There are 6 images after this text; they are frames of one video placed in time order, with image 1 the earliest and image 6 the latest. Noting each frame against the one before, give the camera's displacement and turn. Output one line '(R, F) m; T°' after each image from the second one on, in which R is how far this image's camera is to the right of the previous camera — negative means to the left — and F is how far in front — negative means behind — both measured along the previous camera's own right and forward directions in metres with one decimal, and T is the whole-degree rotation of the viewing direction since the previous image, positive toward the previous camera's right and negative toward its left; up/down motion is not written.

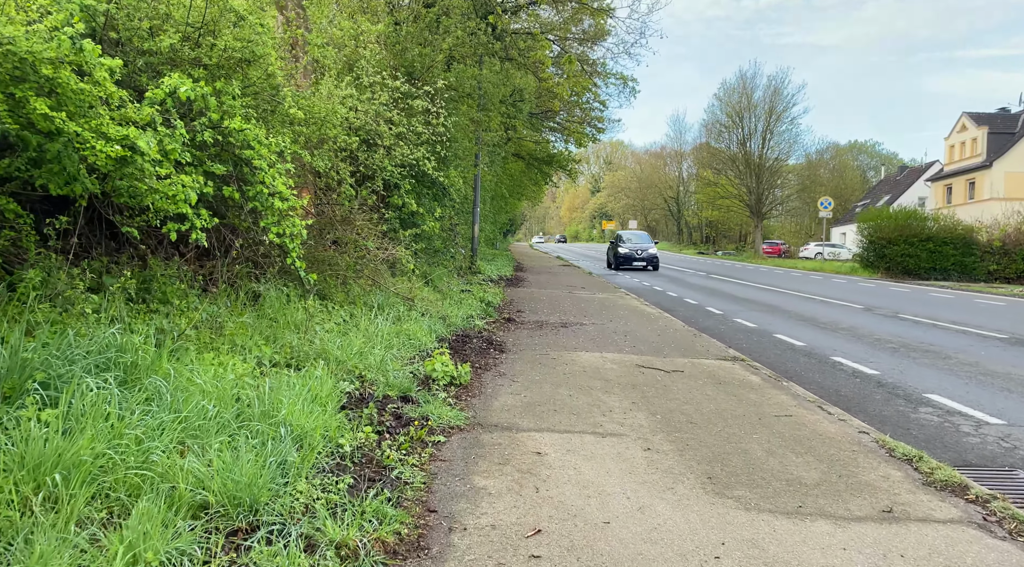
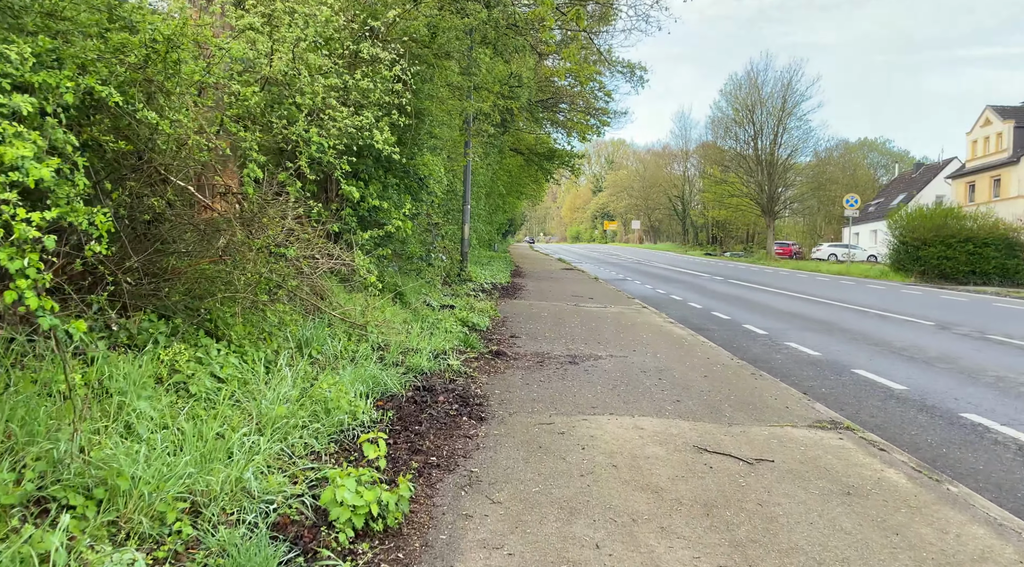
(+0.1, +3.0) m; 0°
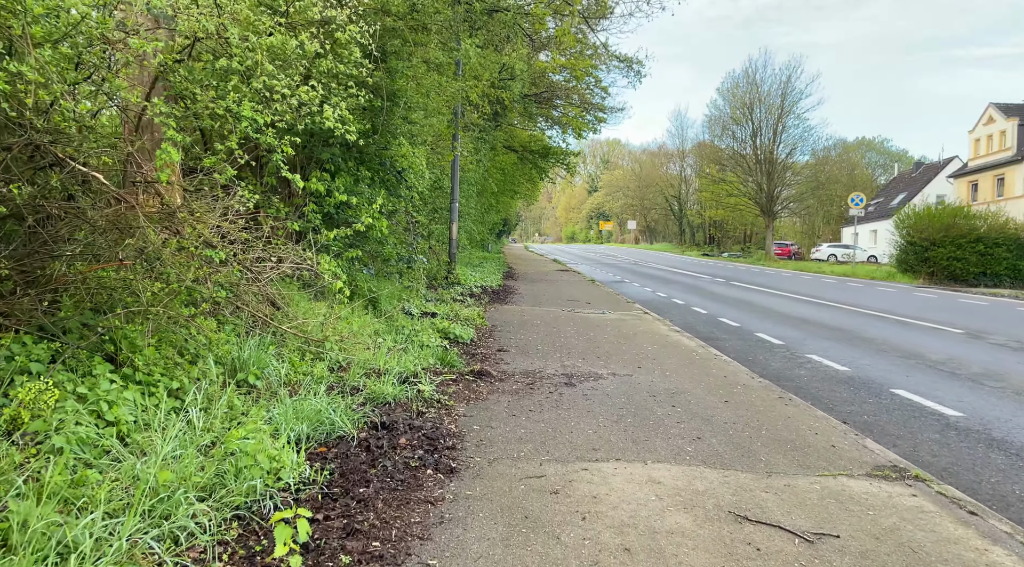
(+0.1, +1.2) m; 0°
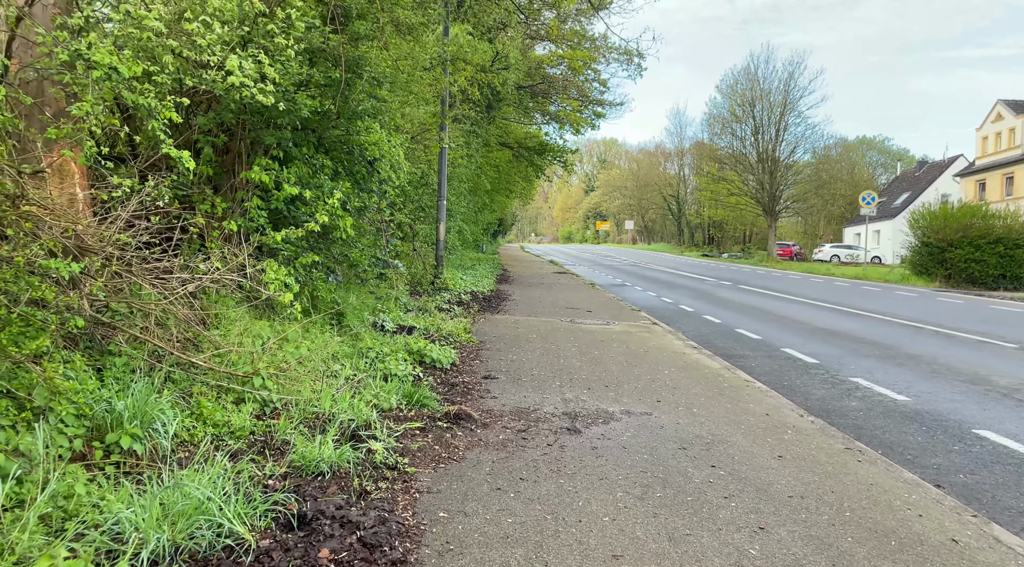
(+0.1, +1.6) m; 0°
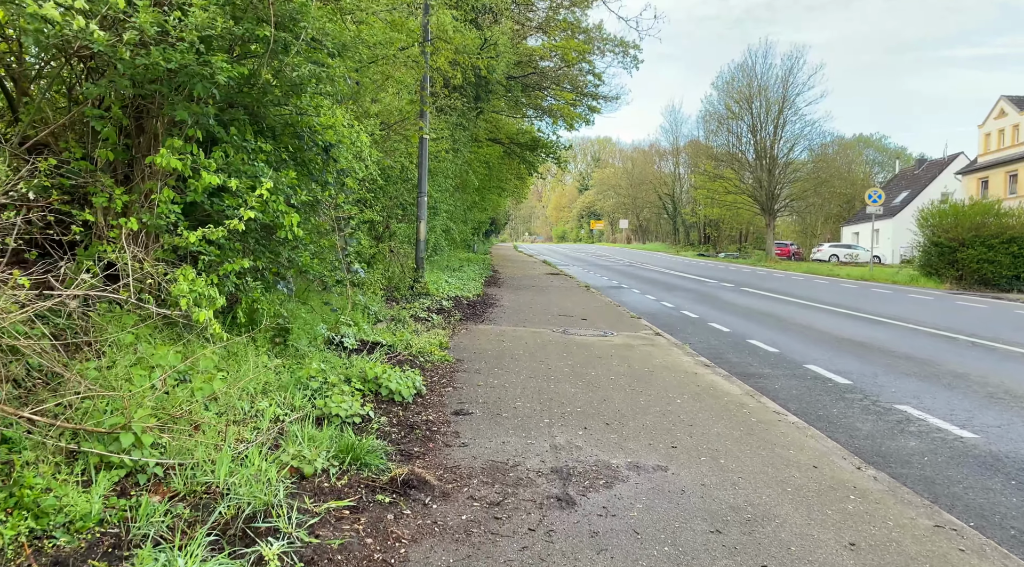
(+0.1, +1.4) m; 0°
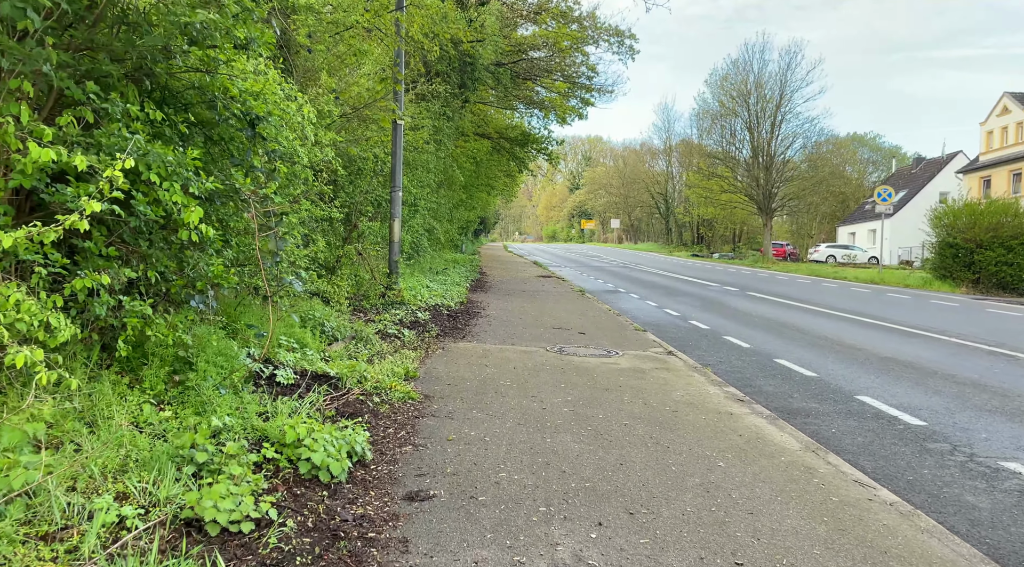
(+0.1, +1.8) m; +1°
